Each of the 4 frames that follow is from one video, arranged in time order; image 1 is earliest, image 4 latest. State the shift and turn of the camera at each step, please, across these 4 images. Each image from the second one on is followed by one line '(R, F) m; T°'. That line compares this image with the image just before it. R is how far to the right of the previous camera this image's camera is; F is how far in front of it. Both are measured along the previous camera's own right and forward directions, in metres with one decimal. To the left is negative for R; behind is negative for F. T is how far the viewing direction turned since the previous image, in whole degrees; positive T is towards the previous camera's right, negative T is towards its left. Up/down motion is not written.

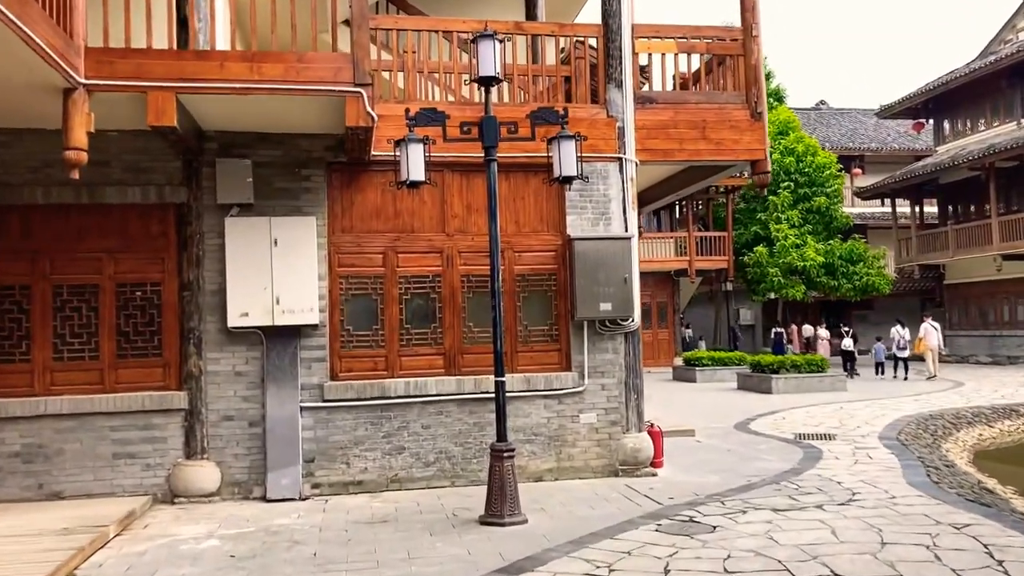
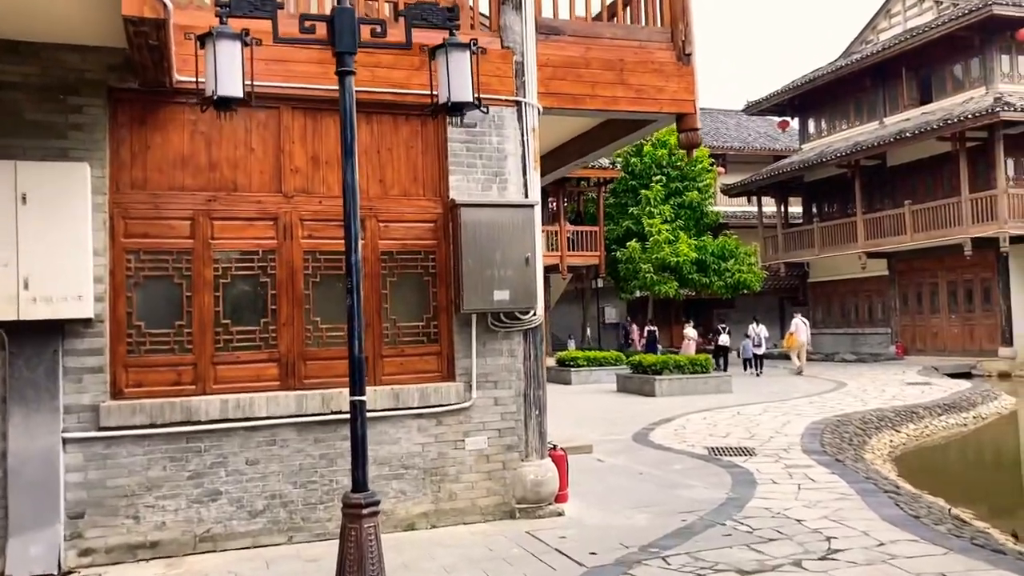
(0.0, +2.1) m; +9°
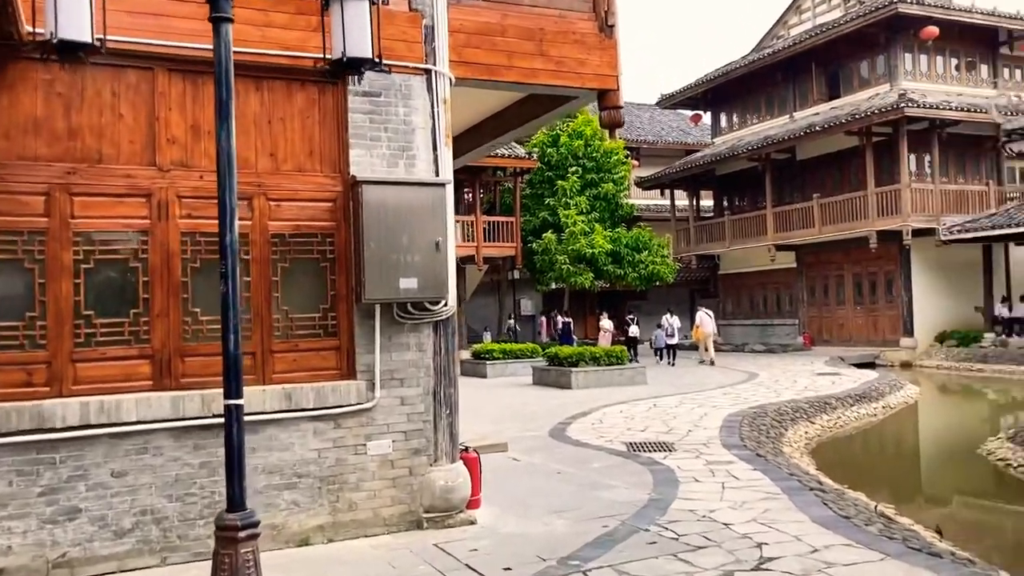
(0.0, +0.6) m; +6°
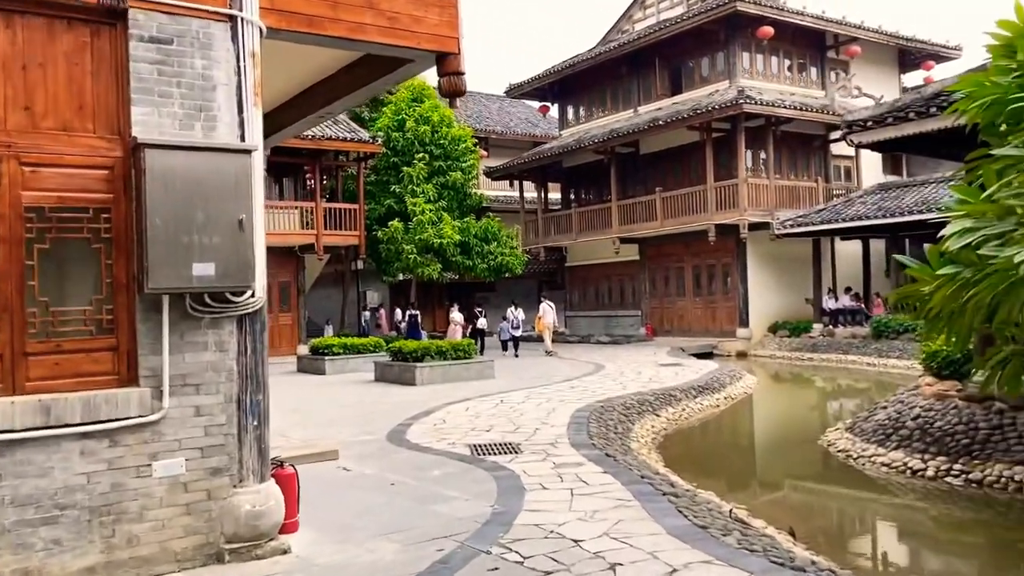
(+0.2, +0.8) m; +10°
